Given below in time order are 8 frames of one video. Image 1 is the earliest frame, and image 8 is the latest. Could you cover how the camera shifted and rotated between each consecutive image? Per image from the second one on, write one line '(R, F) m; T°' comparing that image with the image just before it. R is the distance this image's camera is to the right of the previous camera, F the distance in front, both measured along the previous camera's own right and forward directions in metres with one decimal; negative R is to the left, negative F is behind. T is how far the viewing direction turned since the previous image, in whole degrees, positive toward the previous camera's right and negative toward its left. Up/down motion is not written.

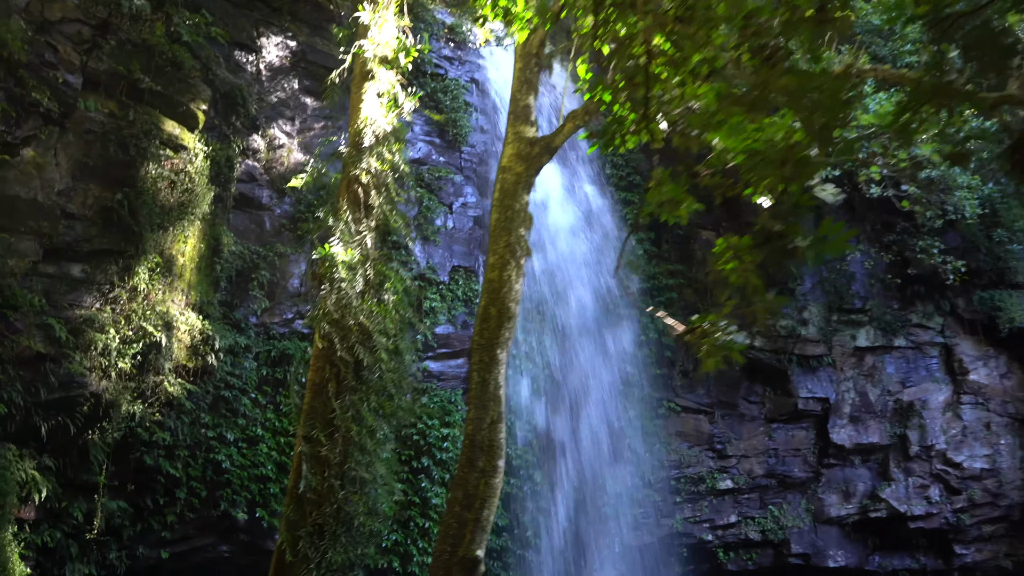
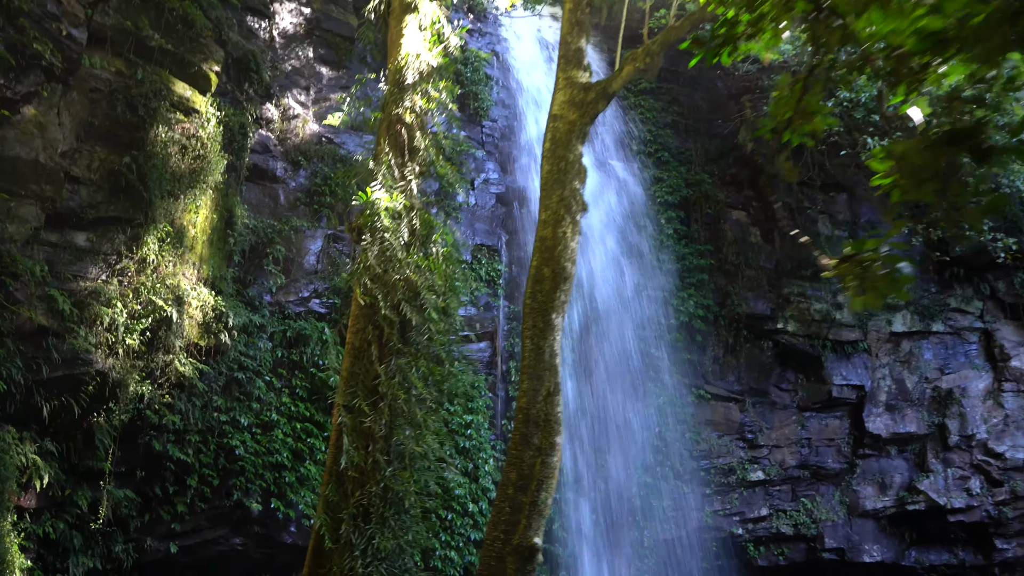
(-0.3, +0.4) m; 0°
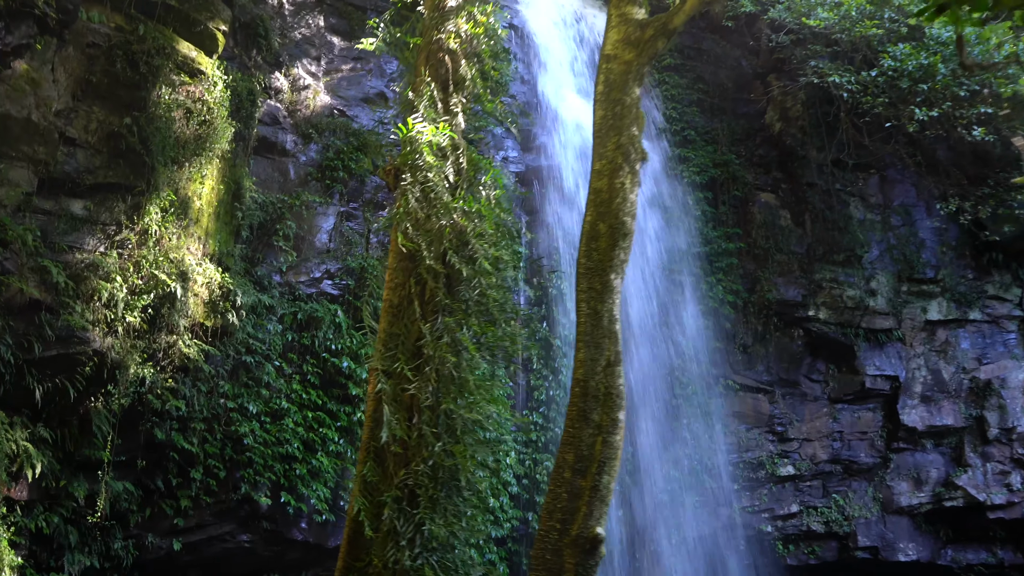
(-0.2, +0.4) m; 0°
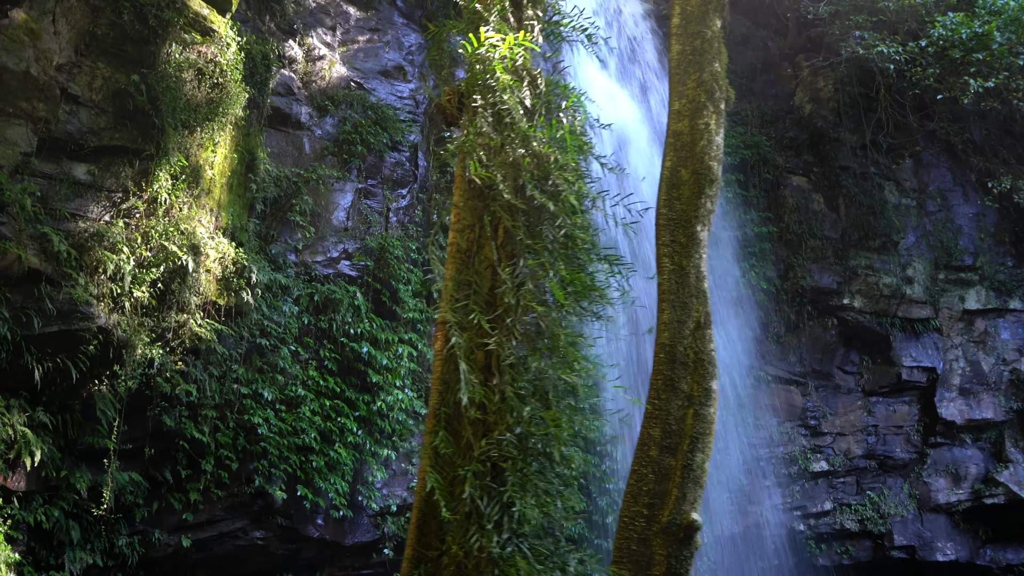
(-0.3, +0.4) m; 0°
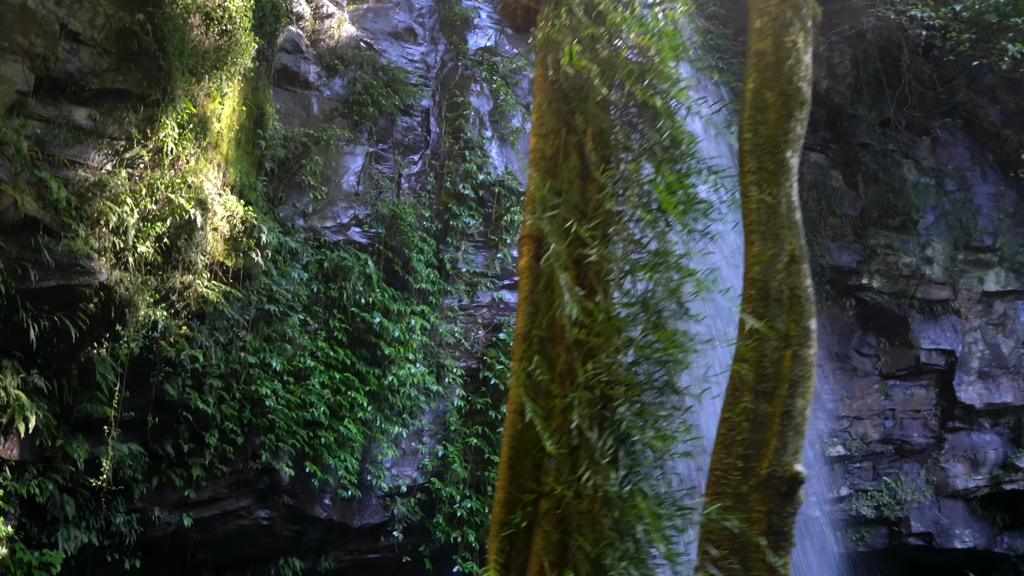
(-0.3, +0.3) m; +1°
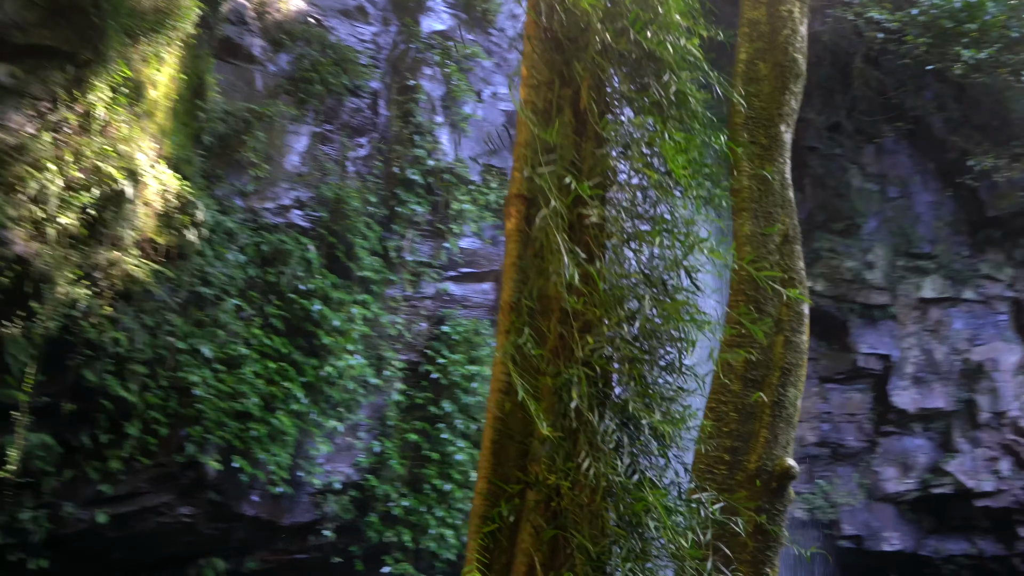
(-0.1, +0.2) m; +5°
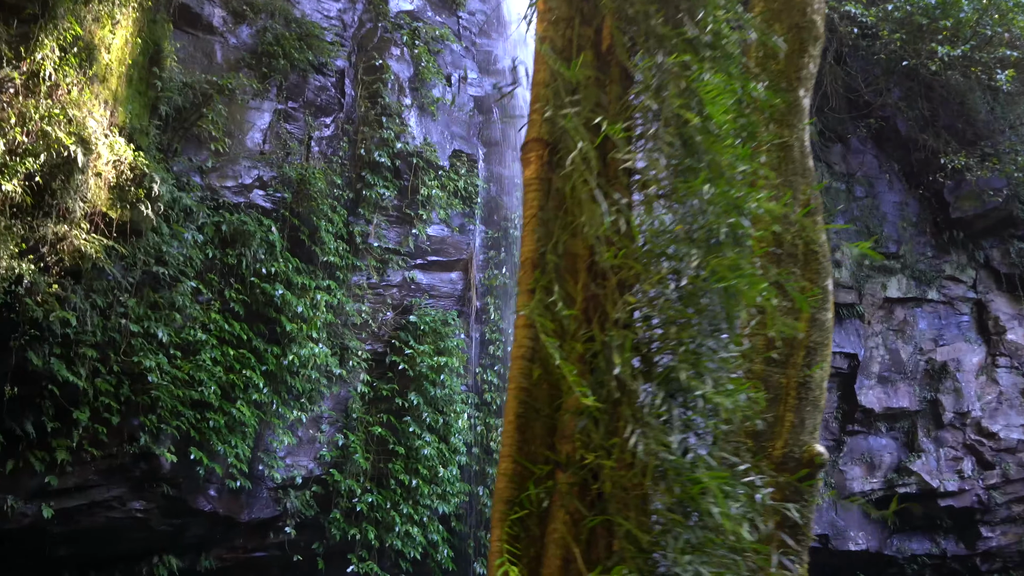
(-0.1, +0.2) m; +3°
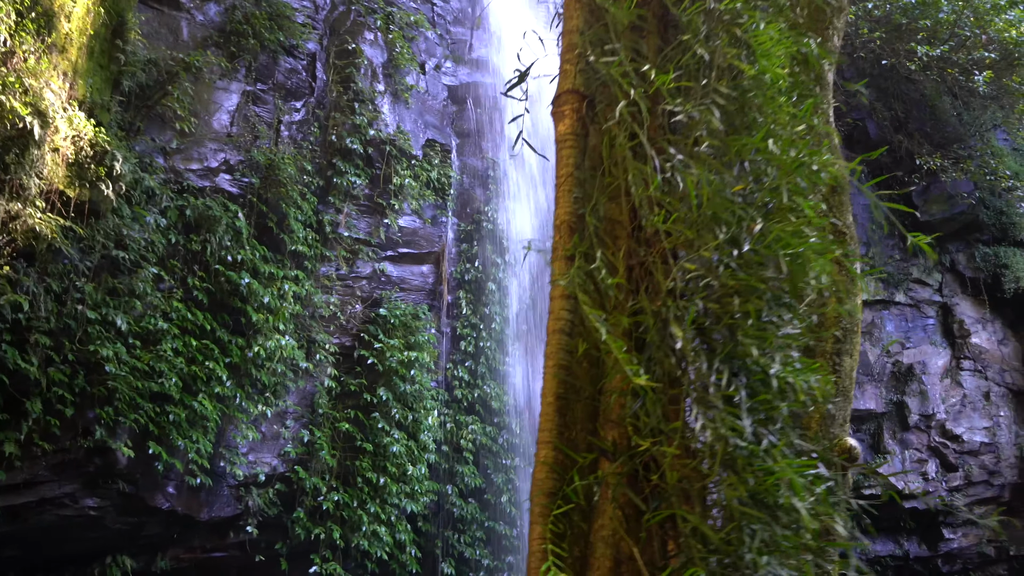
(-0.1, +0.2) m; +3°
